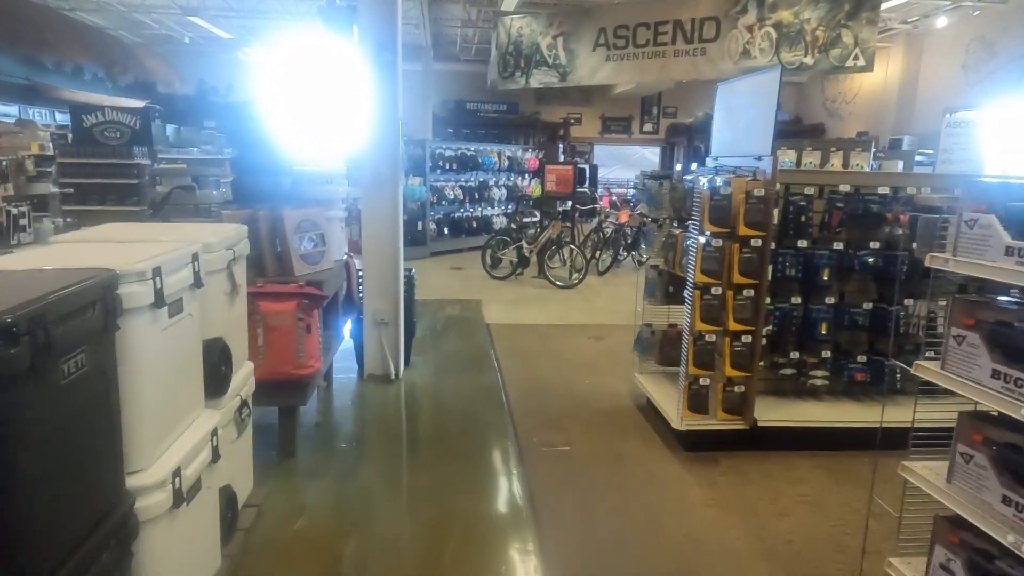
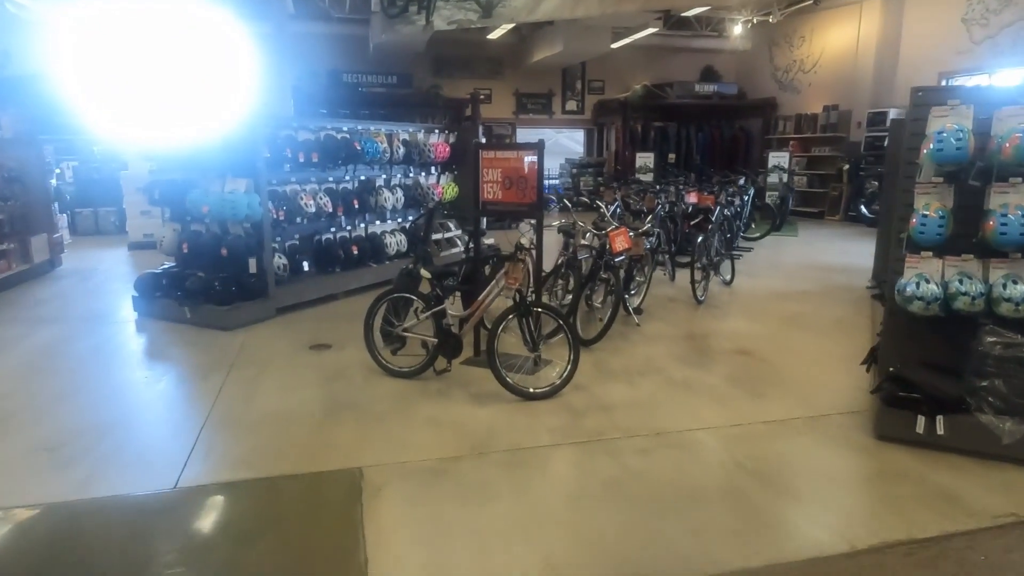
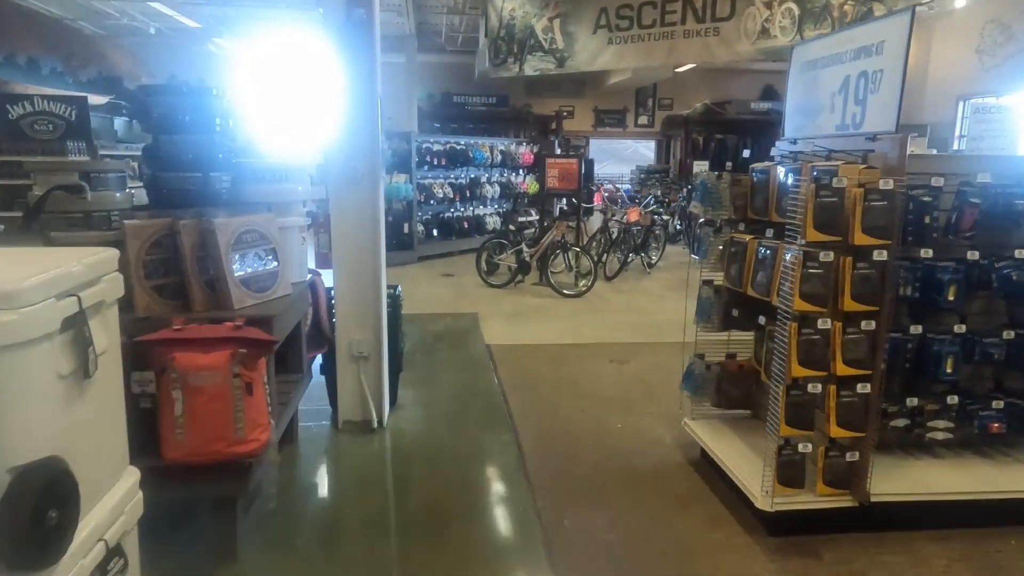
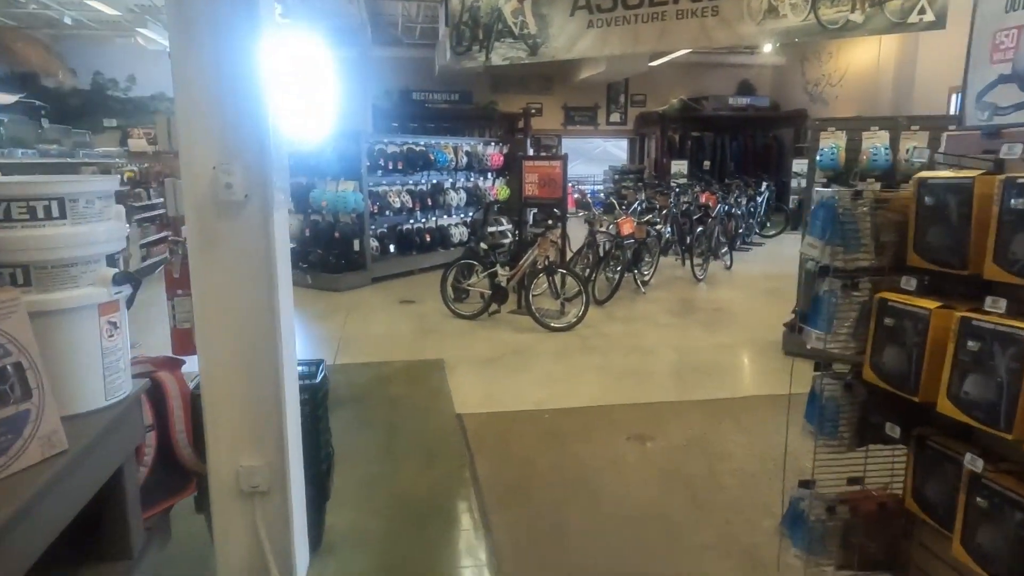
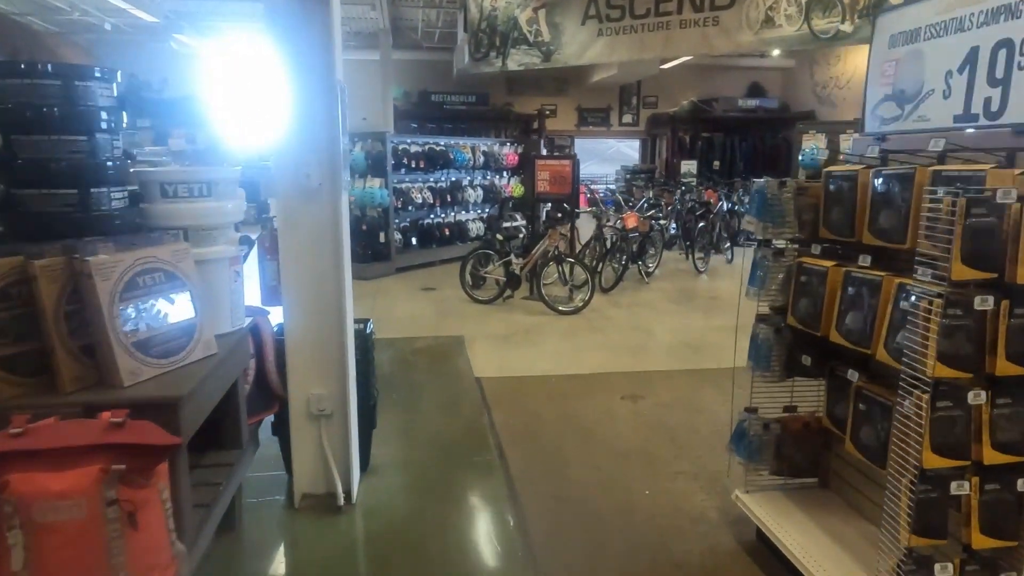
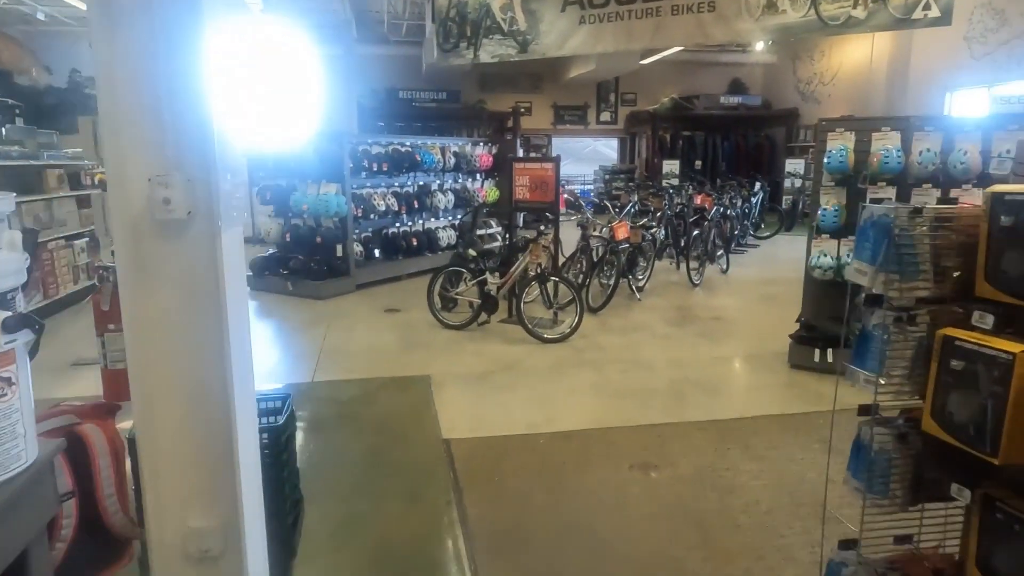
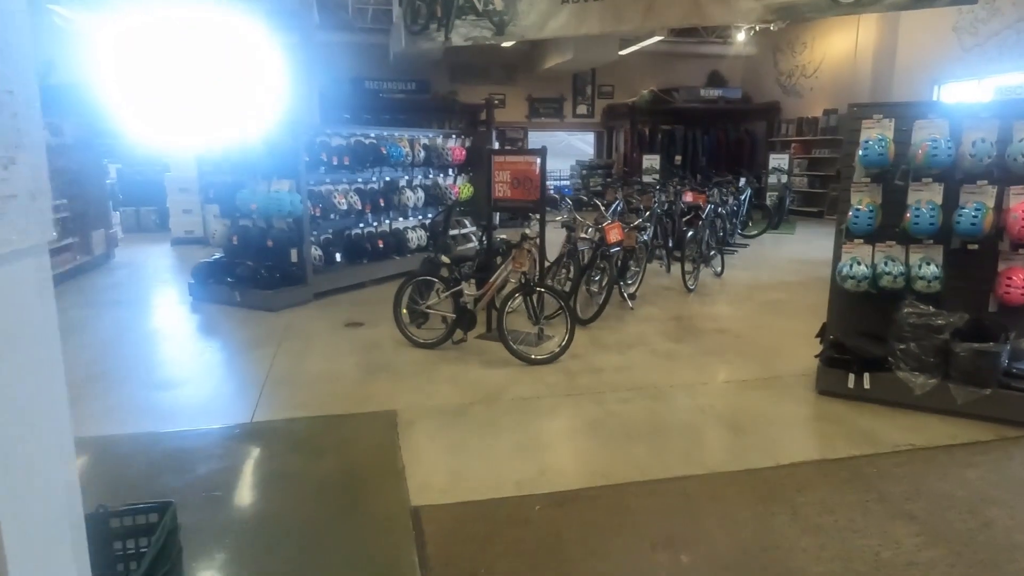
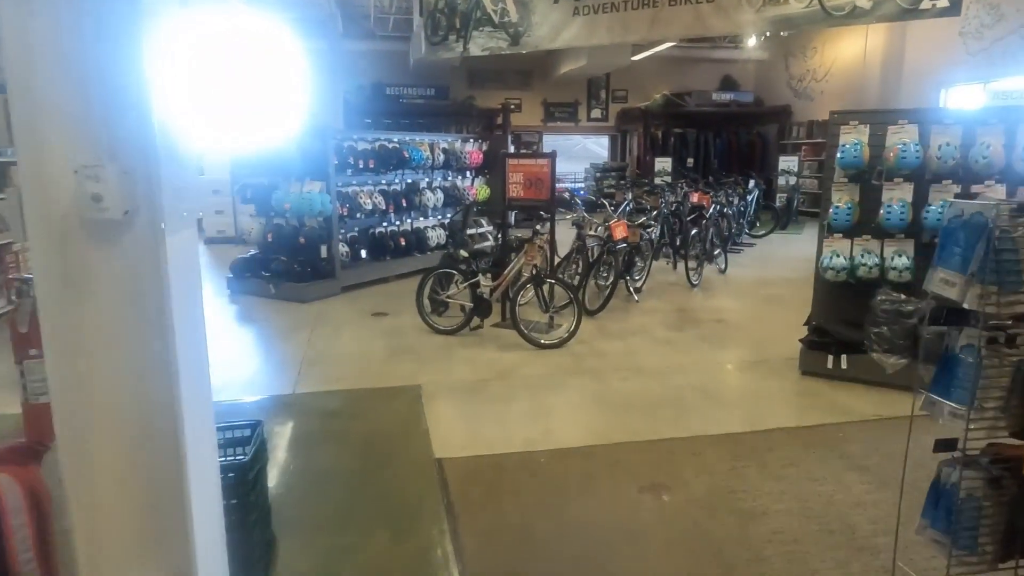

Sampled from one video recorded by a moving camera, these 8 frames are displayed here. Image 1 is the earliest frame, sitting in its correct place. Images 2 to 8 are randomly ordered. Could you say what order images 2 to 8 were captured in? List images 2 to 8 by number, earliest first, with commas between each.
3, 5, 4, 6, 8, 7, 2
